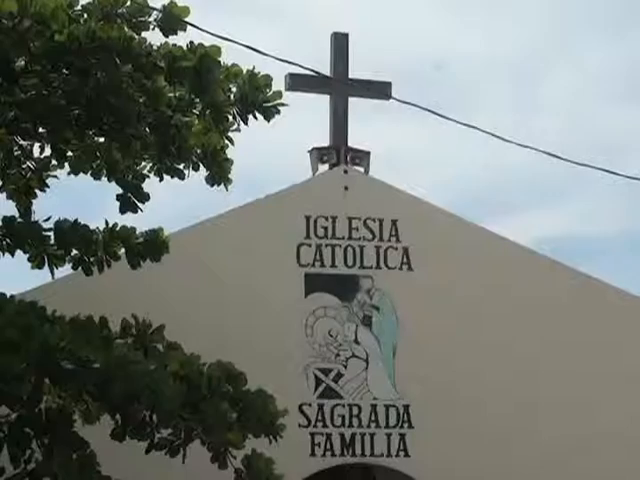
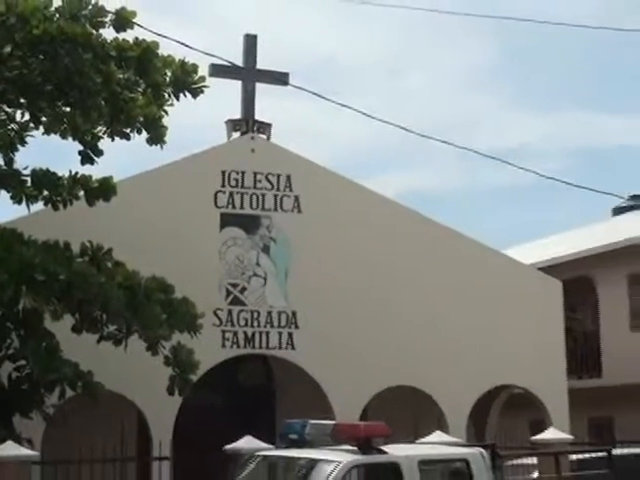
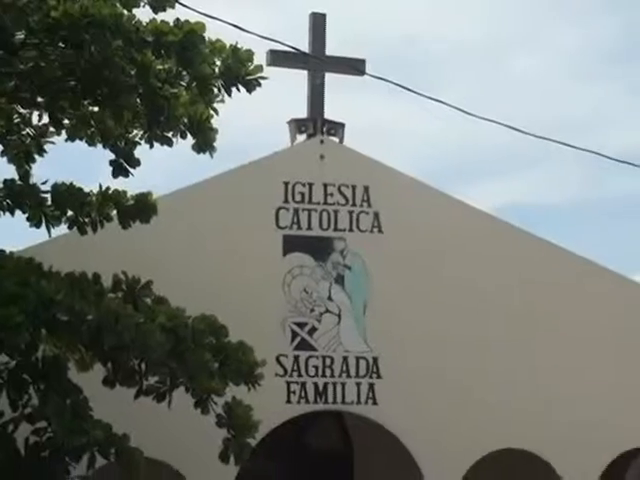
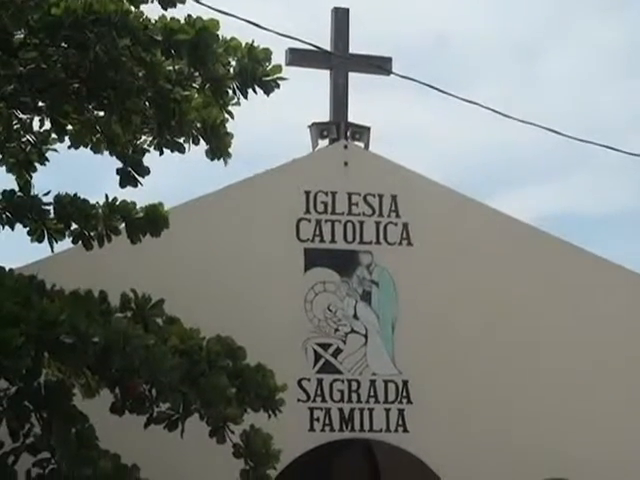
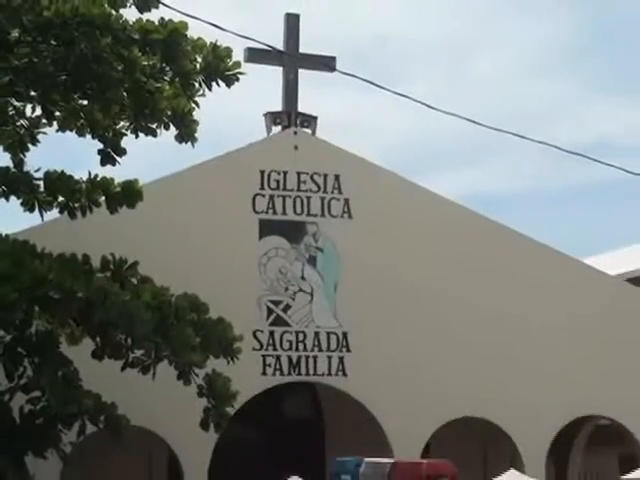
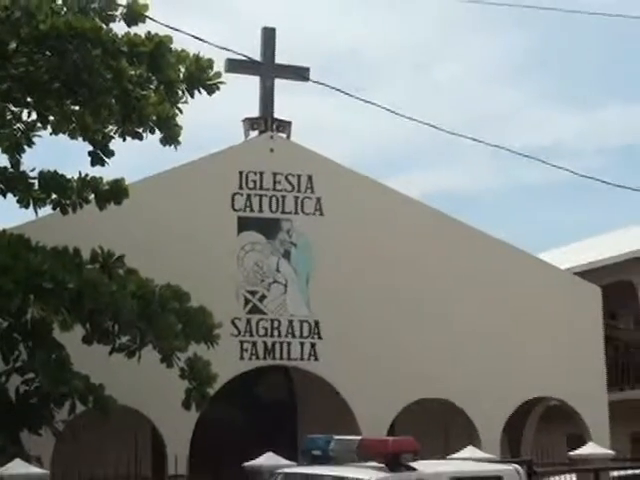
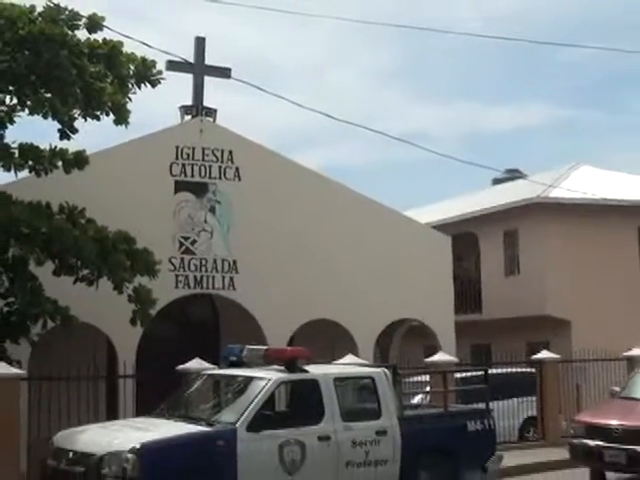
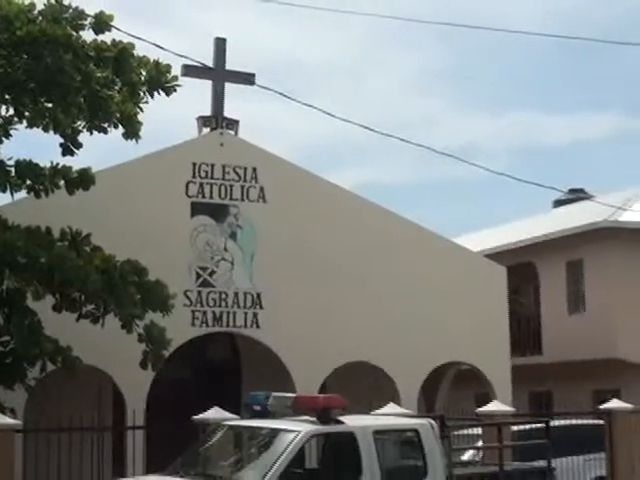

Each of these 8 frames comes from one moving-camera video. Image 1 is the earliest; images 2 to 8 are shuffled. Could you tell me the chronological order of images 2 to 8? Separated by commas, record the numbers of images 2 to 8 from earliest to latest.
4, 3, 5, 6, 2, 8, 7
